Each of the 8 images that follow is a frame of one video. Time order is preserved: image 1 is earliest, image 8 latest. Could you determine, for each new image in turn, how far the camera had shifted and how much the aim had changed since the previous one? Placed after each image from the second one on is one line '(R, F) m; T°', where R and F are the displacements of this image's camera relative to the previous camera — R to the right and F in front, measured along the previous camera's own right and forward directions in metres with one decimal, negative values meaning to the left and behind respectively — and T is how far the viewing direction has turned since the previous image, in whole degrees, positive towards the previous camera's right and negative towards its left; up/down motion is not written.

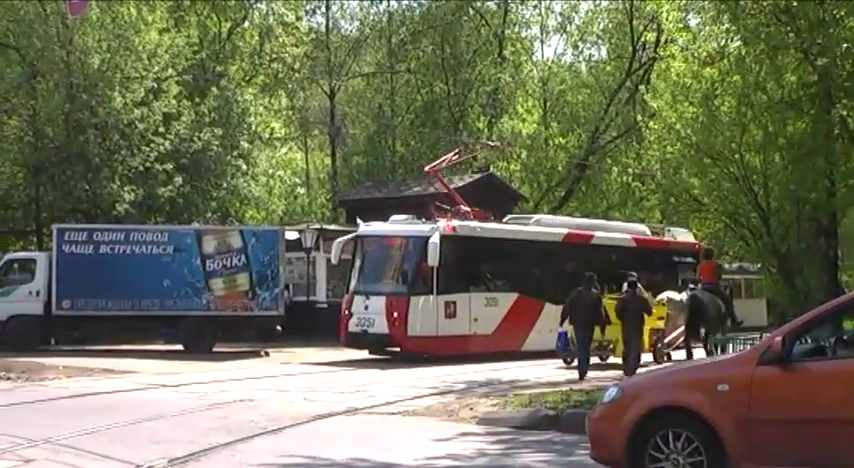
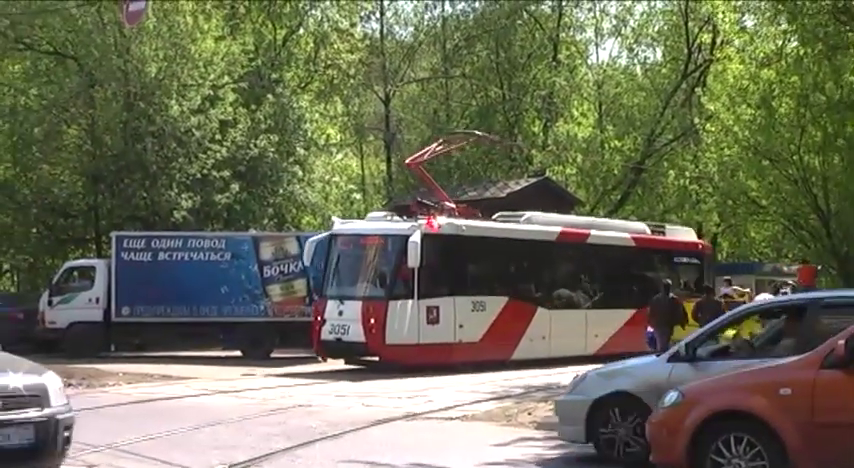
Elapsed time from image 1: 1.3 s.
(0.0, 0.0) m; -2°
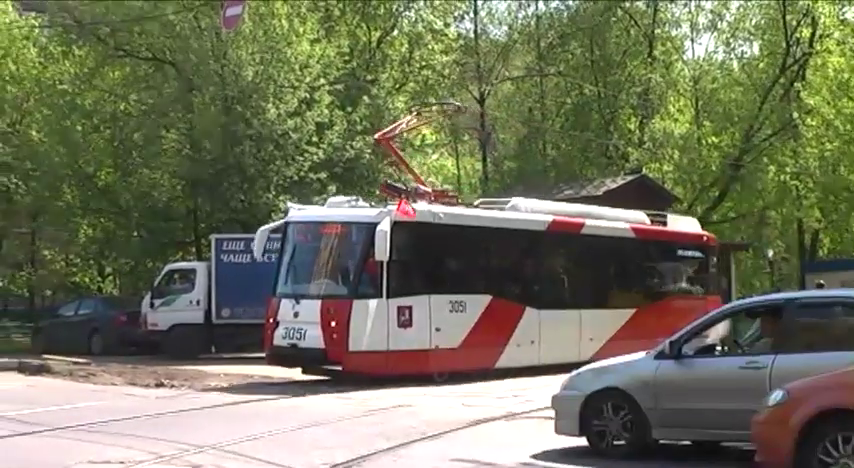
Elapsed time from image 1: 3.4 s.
(0.0, 0.0) m; -4°
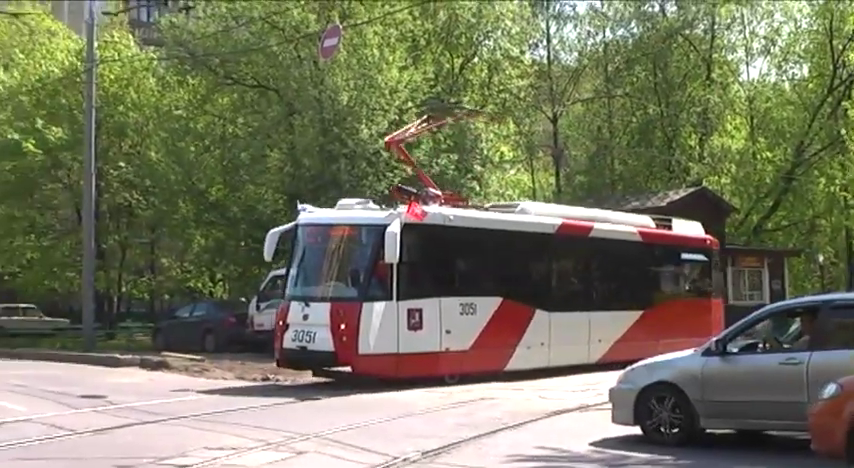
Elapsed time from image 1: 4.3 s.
(+0.8, -4.0) m; -4°
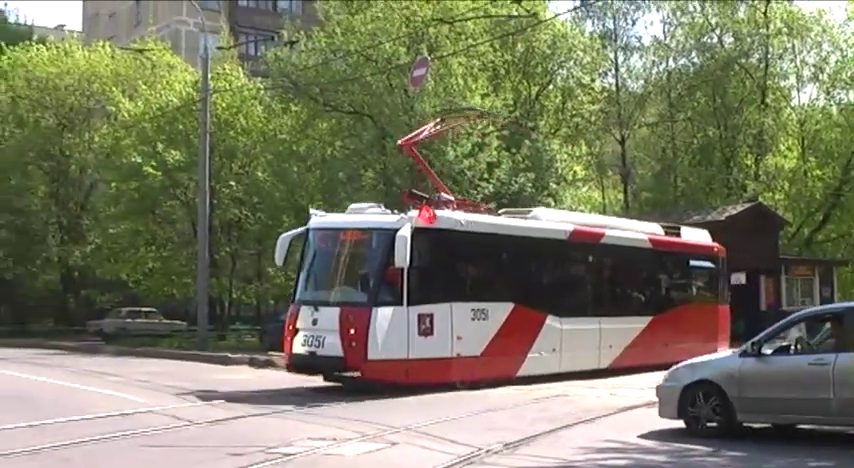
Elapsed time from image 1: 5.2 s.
(+0.8, -4.5) m; -4°
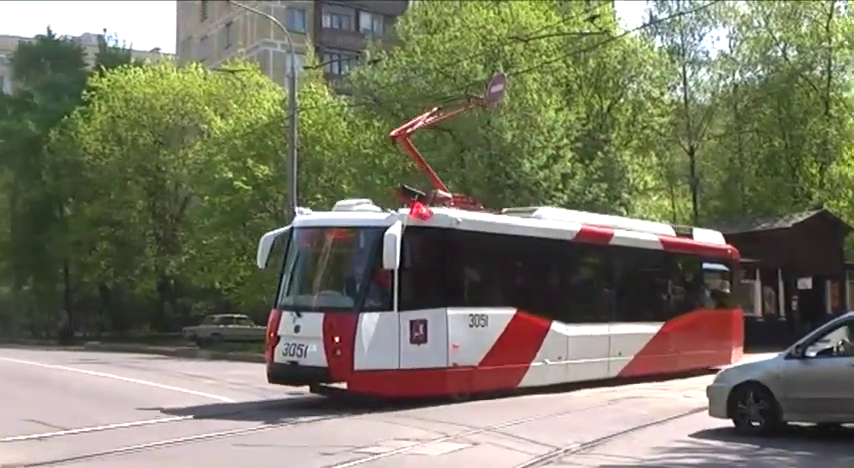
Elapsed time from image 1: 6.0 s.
(+0.2, -2.3) m; -3°
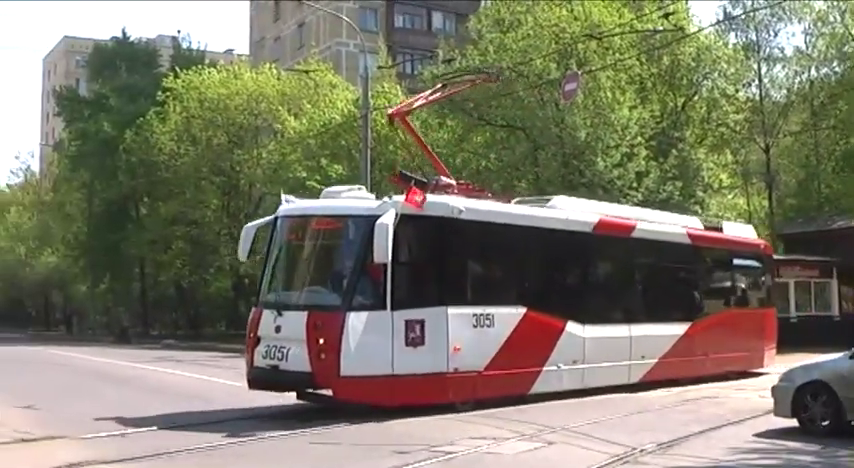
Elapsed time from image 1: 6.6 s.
(-0.3, -0.1) m; -2°
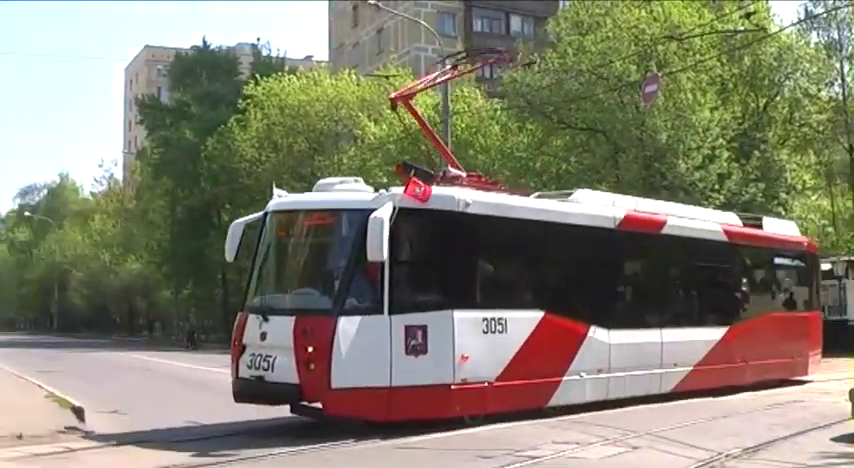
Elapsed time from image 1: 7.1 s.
(-0.2, -0.1) m; -3°
